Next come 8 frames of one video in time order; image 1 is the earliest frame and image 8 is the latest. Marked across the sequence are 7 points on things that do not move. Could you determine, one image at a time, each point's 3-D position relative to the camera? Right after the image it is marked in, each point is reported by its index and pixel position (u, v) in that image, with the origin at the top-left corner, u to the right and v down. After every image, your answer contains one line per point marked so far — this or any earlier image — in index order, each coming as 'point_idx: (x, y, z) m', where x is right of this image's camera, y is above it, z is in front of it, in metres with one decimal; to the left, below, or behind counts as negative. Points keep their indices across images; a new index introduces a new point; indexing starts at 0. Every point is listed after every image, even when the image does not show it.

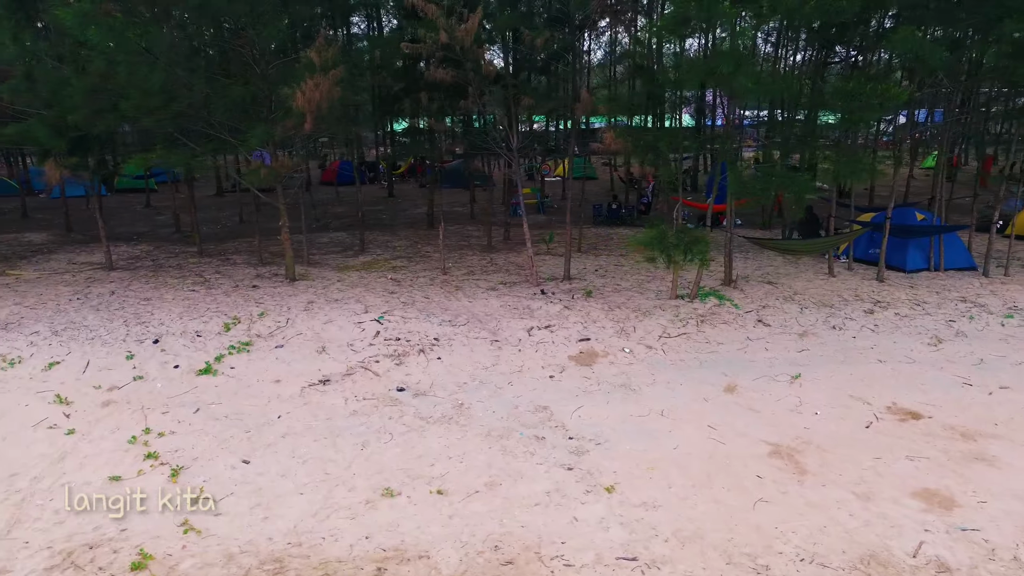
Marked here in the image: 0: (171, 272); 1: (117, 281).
0: (-5.5, +0.2, +12.8) m
1: (-6.0, +0.1, +12.1) m
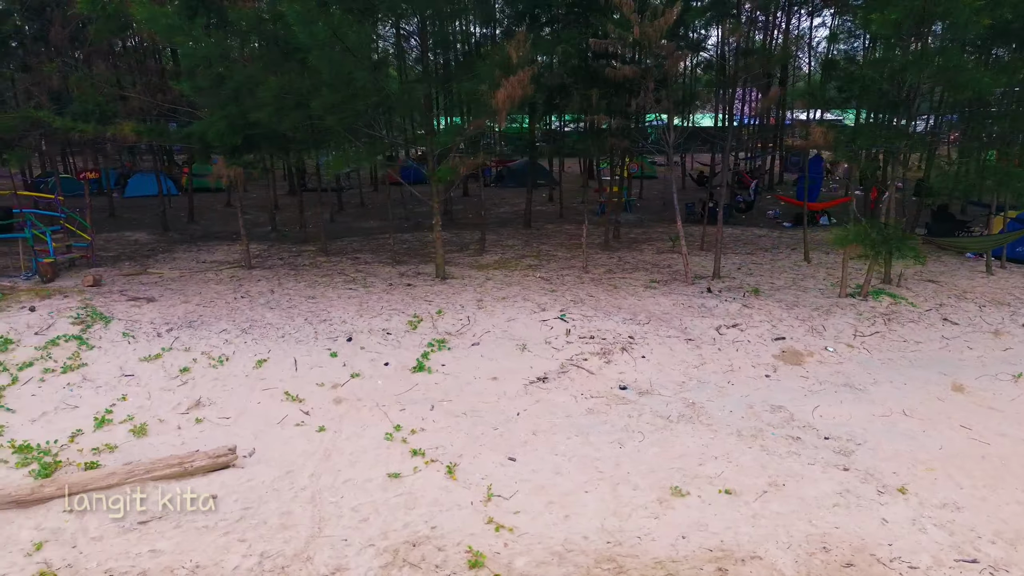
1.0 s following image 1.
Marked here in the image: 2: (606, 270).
0: (-3.2, +0.3, +12.8) m
1: (-3.7, +0.1, +12.1) m
2: (+1.5, +0.3, +12.8) m
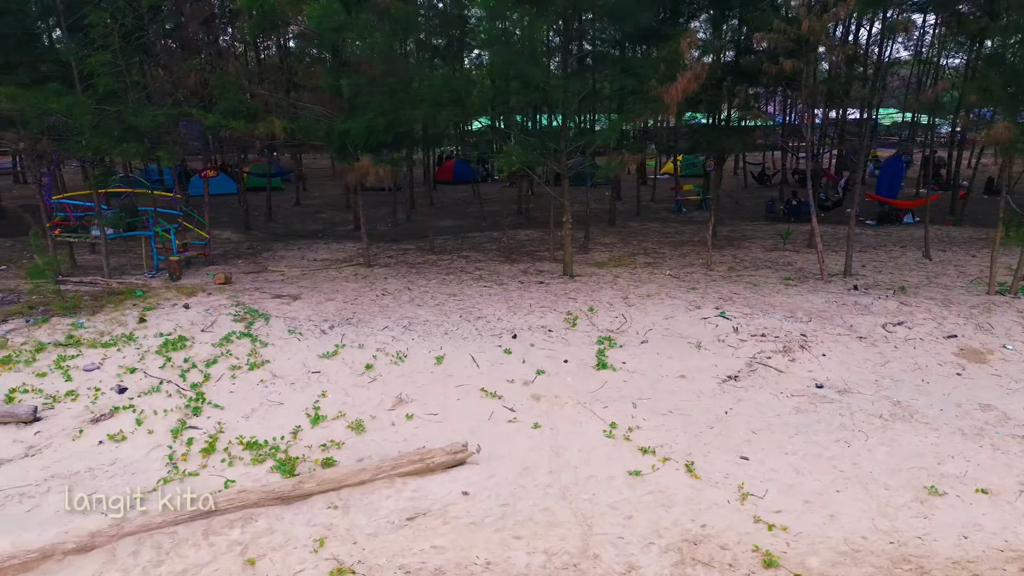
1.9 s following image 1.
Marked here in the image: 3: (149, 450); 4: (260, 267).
0: (-1.2, +0.3, +12.8) m
1: (-1.8, +0.2, +12.0) m
2: (+3.5, +0.3, +12.7) m
3: (-2.9, -1.3, +6.4) m
4: (-4.2, +0.4, +13.3) m
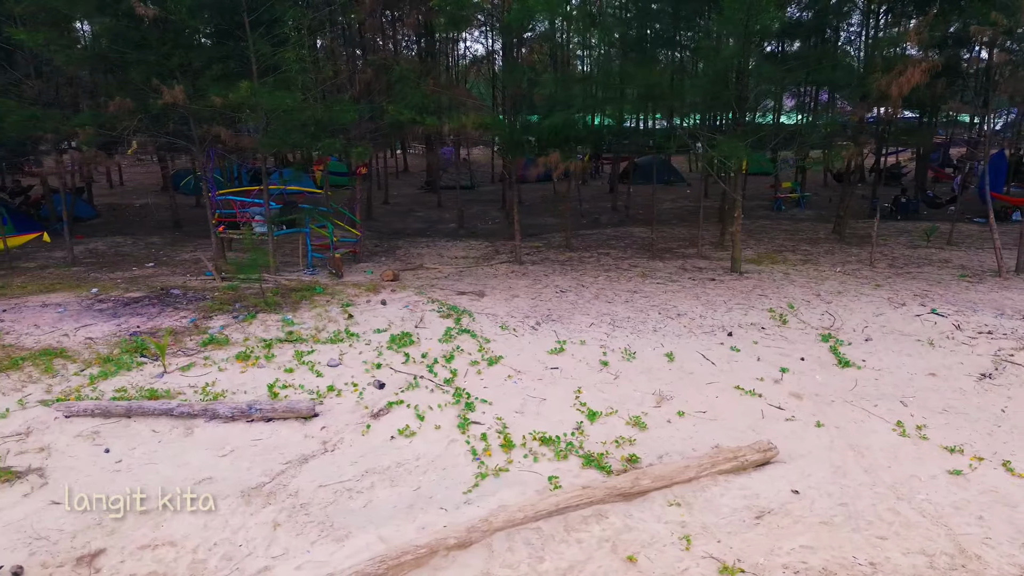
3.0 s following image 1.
0: (+1.3, +0.3, +12.7) m
1: (+0.8, +0.2, +11.9) m
2: (+6.0, +0.4, +12.5) m
3: (-0.5, -1.3, +6.3) m
4: (-1.7, +0.4, +13.3) m
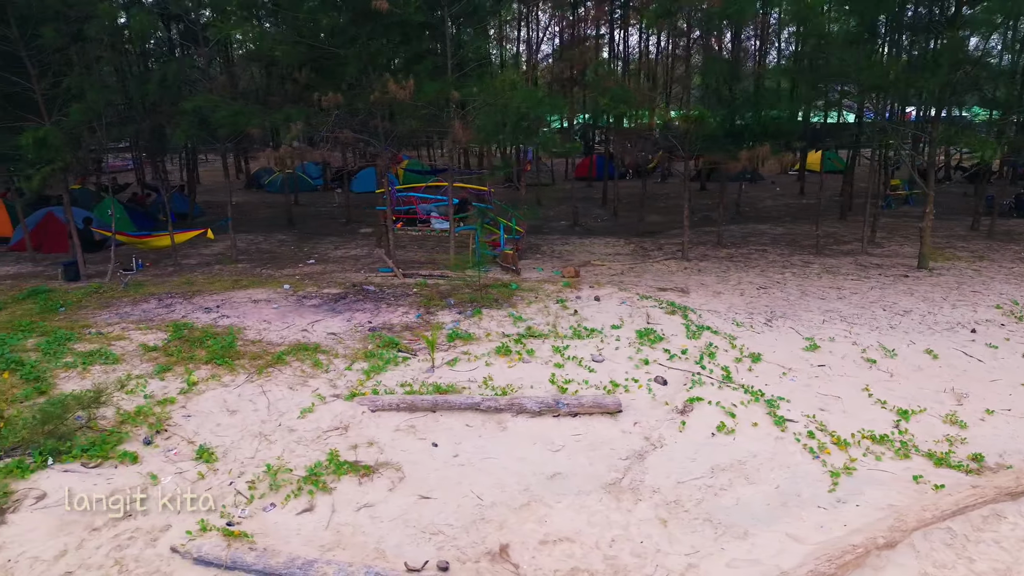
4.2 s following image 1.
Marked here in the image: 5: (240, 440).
0: (+4.0, +0.4, +12.5) m
1: (+3.5, +0.2, +11.8) m
2: (+8.8, +0.4, +12.3) m
3: (+2.1, -1.2, +6.2) m
4: (+1.1, +0.5, +13.2) m
5: (-2.1, -1.2, +6.2) m
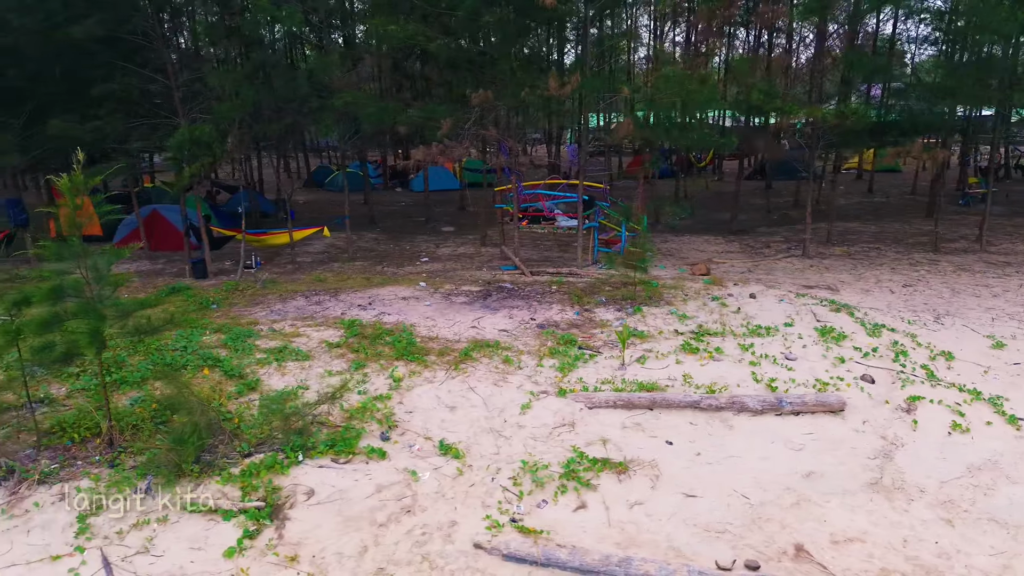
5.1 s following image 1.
0: (+5.9, +0.4, +12.4) m
1: (+5.4, +0.3, +11.7) m
2: (+10.7, +0.4, +12.1) m
3: (+3.9, -1.2, +6.1) m
4: (+3.0, +0.5, +13.1) m
5: (-0.3, -1.2, +6.1) m
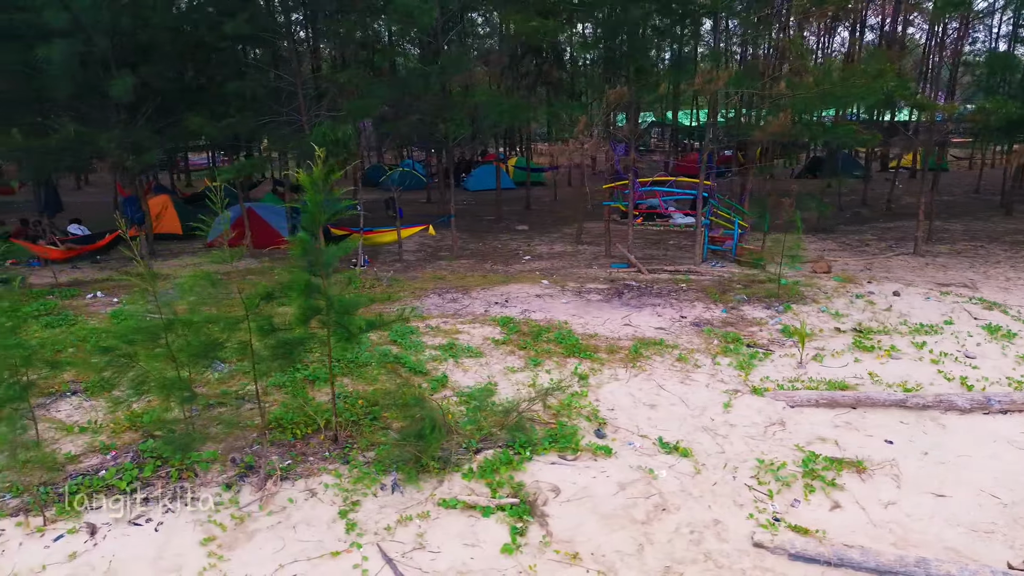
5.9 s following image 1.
0: (+7.7, +0.4, +12.2) m
1: (+7.1, +0.3, +11.5) m
2: (+12.4, +0.4, +11.8) m
3: (+5.6, -1.2, +6.0) m
4: (+4.8, +0.5, +13.0) m
5: (+1.4, -1.1, +6.1) m
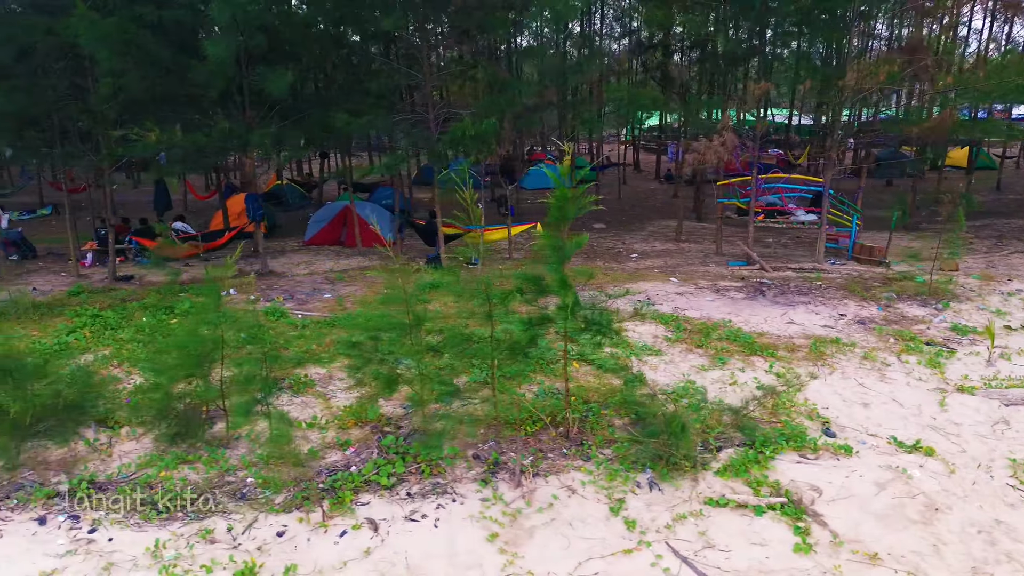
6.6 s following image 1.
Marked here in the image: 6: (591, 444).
0: (+9.5, +0.5, +12.1) m
1: (+8.9, +0.3, +11.3) m
2: (+14.2, +0.5, +11.6) m
3: (+7.3, -1.1, +5.8) m
4: (+6.6, +0.6, +12.8) m
5: (+3.1, -1.1, +6.0) m
6: (+0.6, -1.1, +5.7) m
